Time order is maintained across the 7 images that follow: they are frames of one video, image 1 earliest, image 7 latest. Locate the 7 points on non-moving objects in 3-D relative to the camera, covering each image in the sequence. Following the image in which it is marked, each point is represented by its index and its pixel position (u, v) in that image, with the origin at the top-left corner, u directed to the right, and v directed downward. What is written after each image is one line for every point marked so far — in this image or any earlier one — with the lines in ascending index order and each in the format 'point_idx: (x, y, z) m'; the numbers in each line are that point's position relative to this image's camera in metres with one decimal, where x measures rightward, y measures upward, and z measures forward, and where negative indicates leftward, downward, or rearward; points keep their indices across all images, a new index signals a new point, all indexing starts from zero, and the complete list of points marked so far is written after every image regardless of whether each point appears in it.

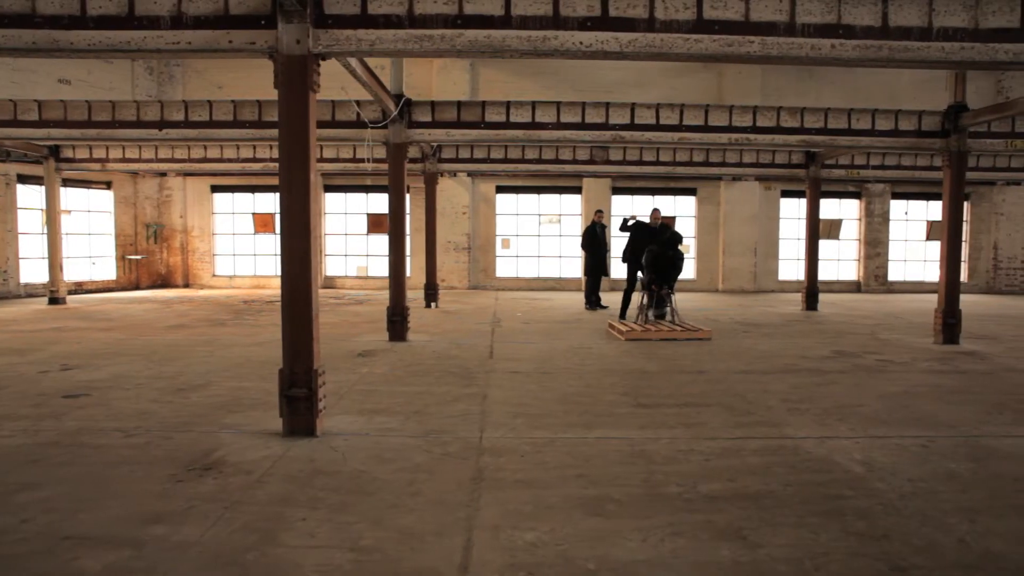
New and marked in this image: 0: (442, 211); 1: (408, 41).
0: (-2.1, +2.3, +18.5) m
1: (-0.9, +2.1, +5.4) m
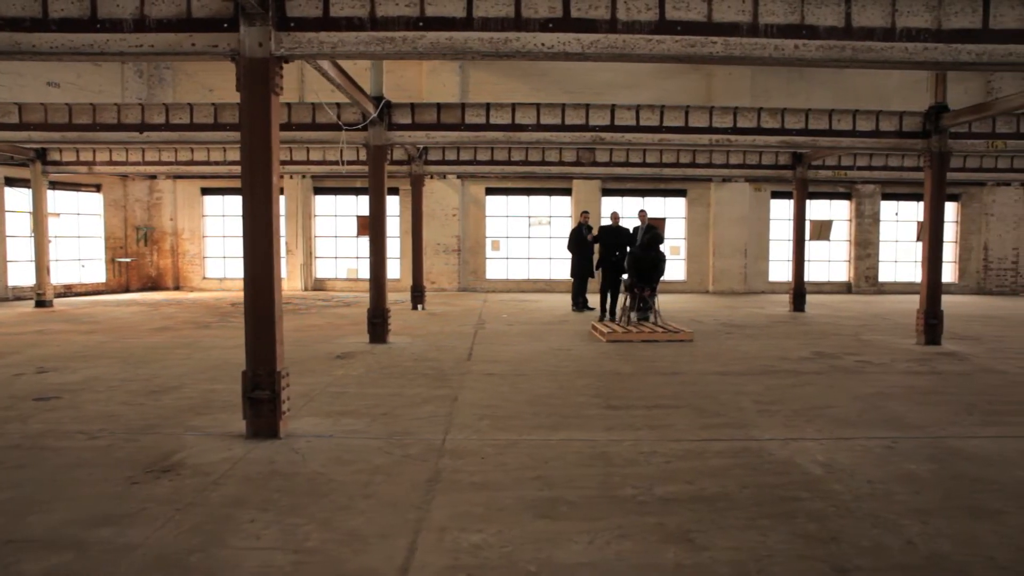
0: (-2.4, +2.2, +18.5) m
1: (-1.2, +2.1, +5.4) m
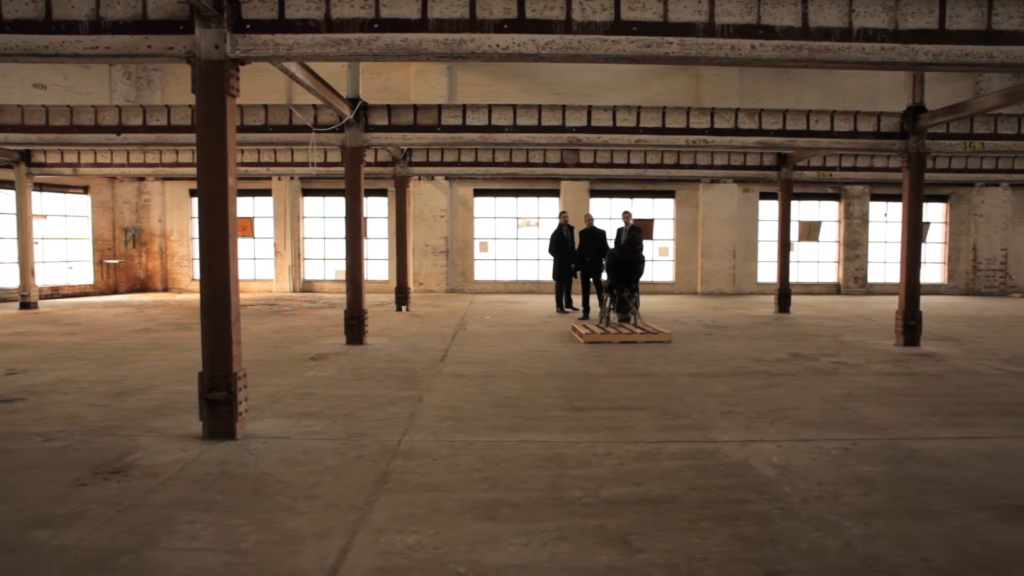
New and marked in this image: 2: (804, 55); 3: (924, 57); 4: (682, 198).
0: (-2.8, +2.2, +18.5) m
1: (-1.6, +2.1, +5.4) m
2: (+2.6, +2.0, +5.5) m
3: (+3.6, +2.0, +5.5) m
4: (+5.0, +2.7, +18.8) m
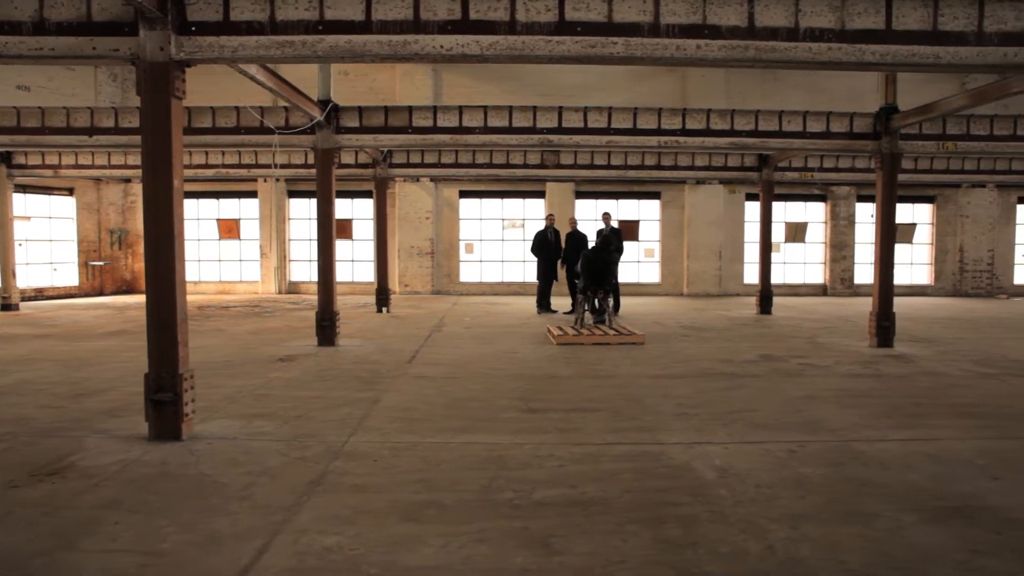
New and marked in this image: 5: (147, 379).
0: (-3.2, +2.2, +18.5) m
1: (-2.1, +2.1, +5.4) m
2: (+2.1, +2.0, +5.5) m
3: (+3.1, +2.0, +5.5) m
4: (+4.6, +2.7, +18.8) m
5: (-3.2, -0.8, +5.5) m
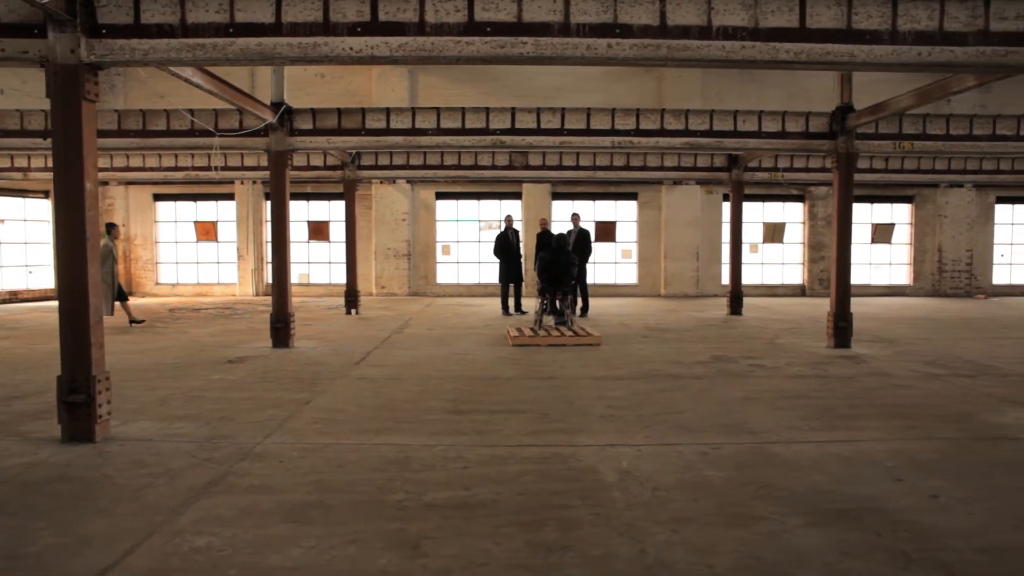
0: (-3.8, +2.1, +18.5) m
1: (-2.9, +2.0, +5.4) m
2: (+1.3, +2.0, +5.5) m
3: (+2.4, +2.0, +5.5) m
4: (+4.0, +2.6, +18.7) m
5: (-4.0, -0.8, +5.5) m
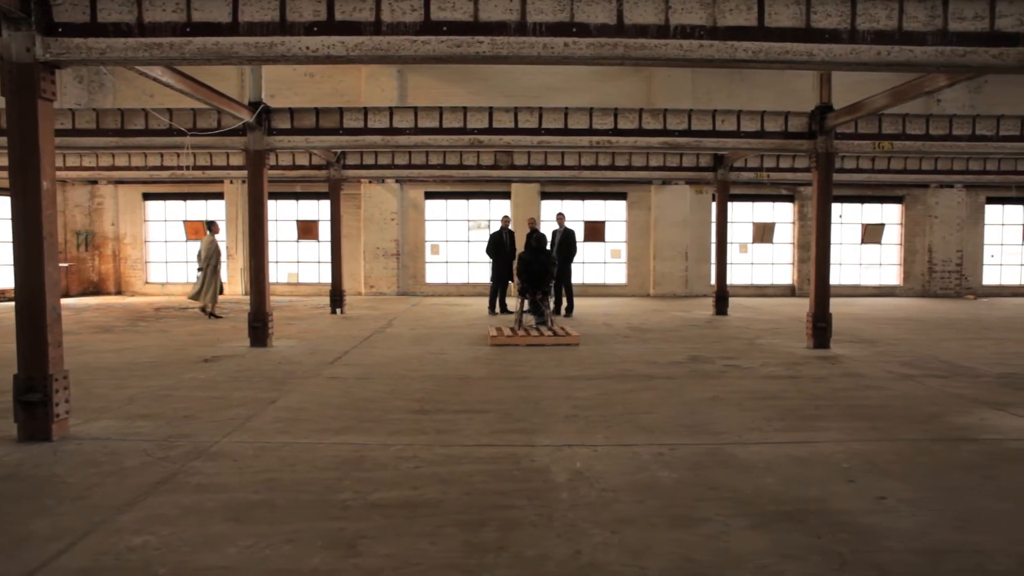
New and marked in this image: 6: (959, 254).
0: (-4.2, +2.1, +18.5) m
1: (-3.2, +2.1, +5.4) m
2: (+0.9, +2.0, +5.4) m
3: (+2.0, +2.0, +5.4) m
4: (+3.7, +2.6, +18.7) m
5: (-4.3, -0.8, +5.5) m
6: (+14.2, +1.1, +19.8) m
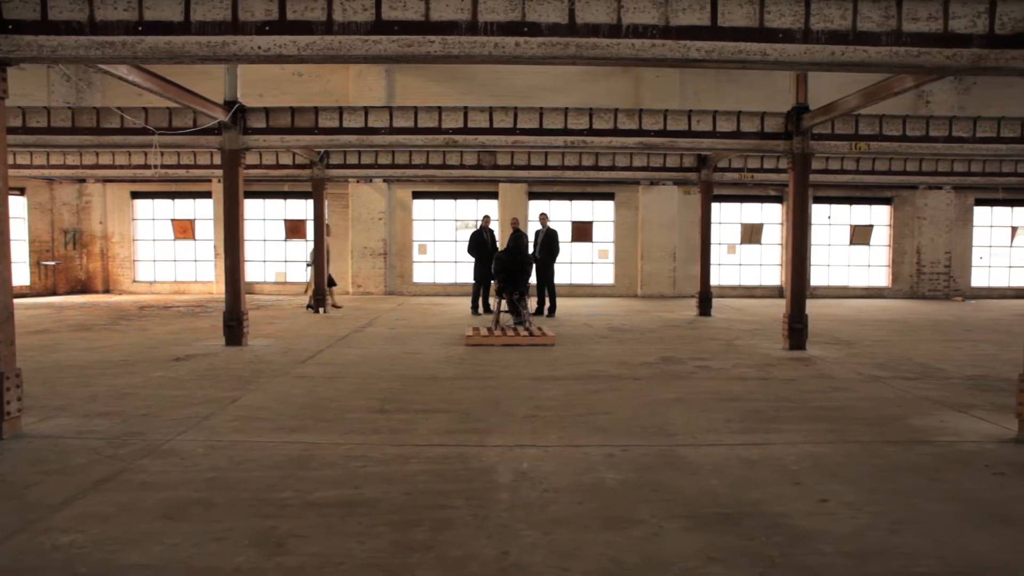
0: (-4.5, +2.1, +18.5) m
1: (-3.6, +2.1, +5.4) m
2: (+0.5, +2.0, +5.4) m
3: (+1.6, +2.0, +5.4) m
4: (+3.3, +2.6, +18.7) m
5: (-4.8, -0.8, +5.6) m
6: (+13.8, +1.0, +19.7) m
